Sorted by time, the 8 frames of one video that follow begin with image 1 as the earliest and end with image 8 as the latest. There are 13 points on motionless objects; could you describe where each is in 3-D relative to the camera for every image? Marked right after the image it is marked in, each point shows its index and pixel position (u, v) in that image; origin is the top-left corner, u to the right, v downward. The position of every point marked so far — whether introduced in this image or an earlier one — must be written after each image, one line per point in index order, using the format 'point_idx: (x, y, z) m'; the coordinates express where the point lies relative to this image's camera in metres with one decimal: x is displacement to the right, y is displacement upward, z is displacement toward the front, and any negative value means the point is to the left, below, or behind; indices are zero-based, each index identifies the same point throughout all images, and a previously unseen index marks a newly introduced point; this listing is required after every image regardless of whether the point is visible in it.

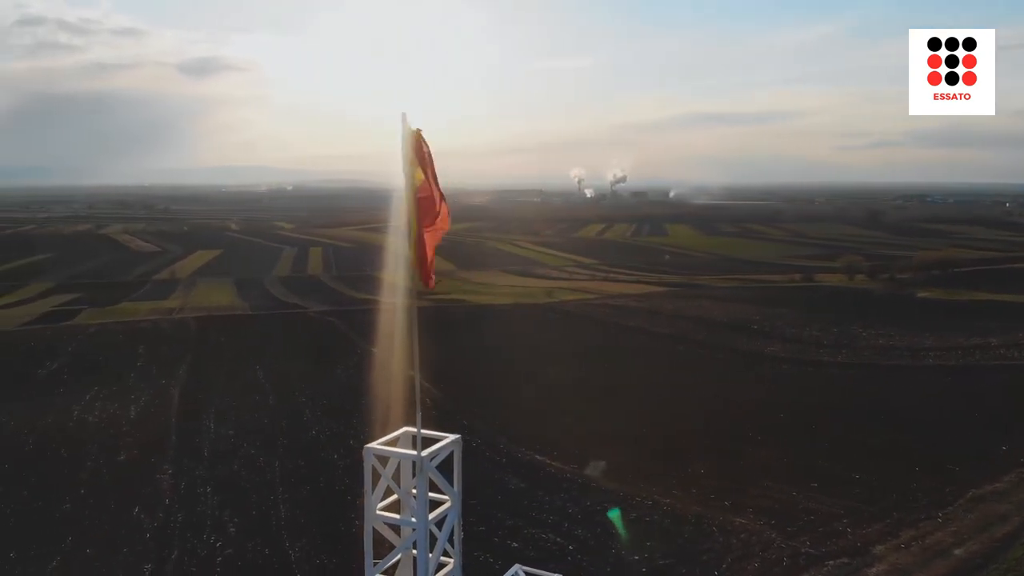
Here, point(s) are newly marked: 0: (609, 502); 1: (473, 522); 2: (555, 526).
0: (+1.6, -3.7, +14.4) m
1: (-0.7, -3.9, +13.8) m
2: (+0.6, -3.9, +13.5) m
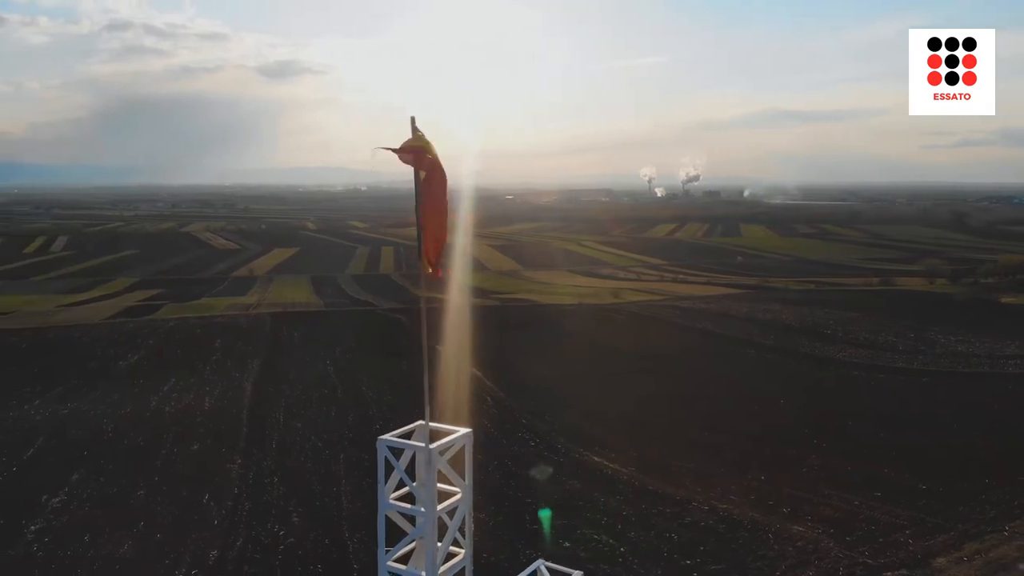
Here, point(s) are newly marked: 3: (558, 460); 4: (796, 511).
0: (+2.5, -3.7, +14.2) m
1: (+0.2, -3.9, +13.9) m
2: (+1.4, -3.9, +13.5) m
3: (+1.0, -3.6, +17.2) m
4: (+4.7, -3.7, +13.9) m
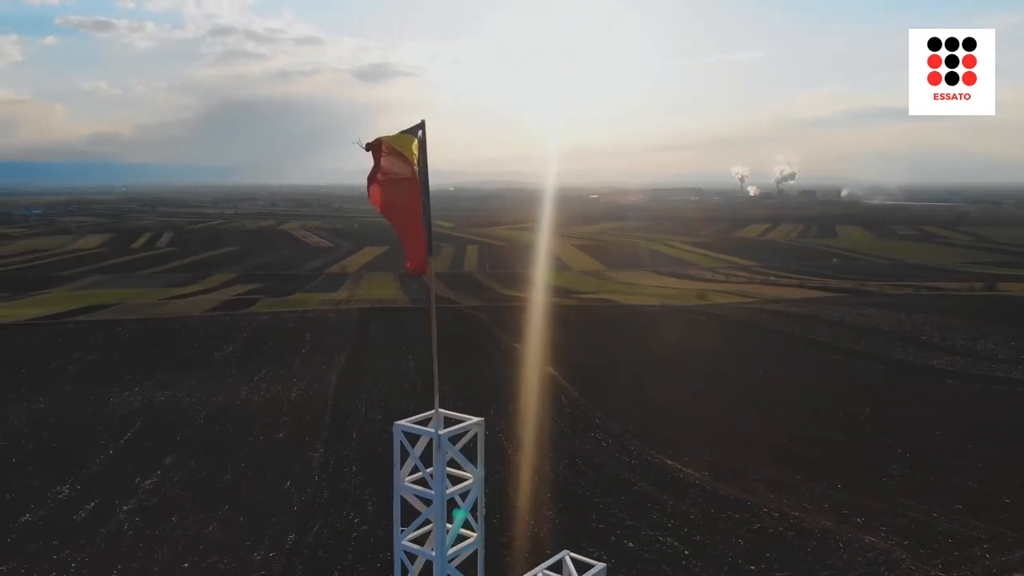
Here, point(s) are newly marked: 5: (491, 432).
0: (+3.7, -3.7, +14.0) m
1: (+1.3, -3.9, +13.9) m
2: (+2.5, -3.9, +13.4) m
3: (+2.4, -3.6, +17.2) m
4: (+5.8, -3.7, +13.4) m
5: (-0.4, -3.5, +19.7) m
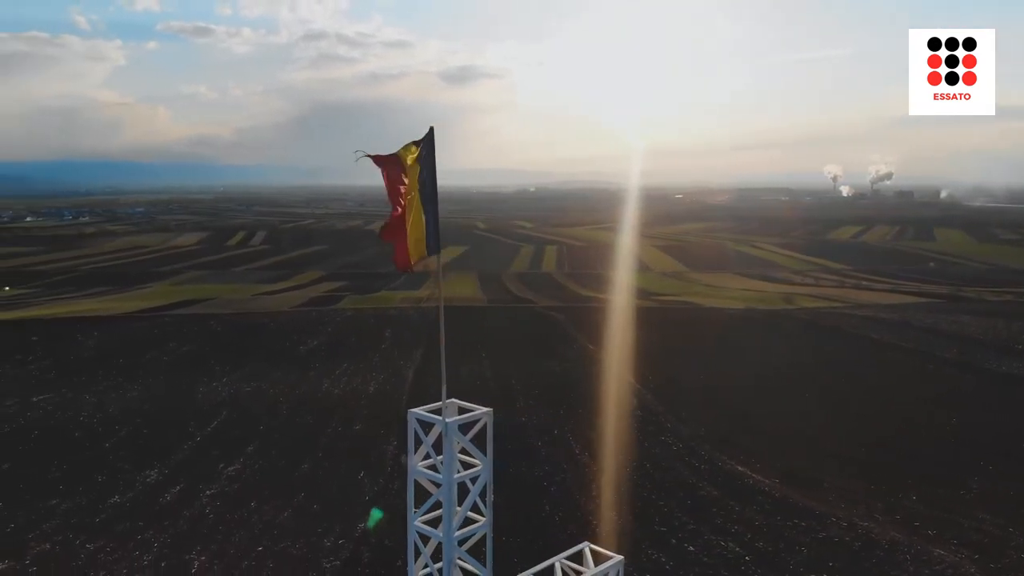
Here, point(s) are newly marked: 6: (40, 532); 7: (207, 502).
0: (+4.8, -3.8, +13.8) m
1: (+2.4, -3.9, +13.9) m
2: (+3.5, -3.9, +13.2) m
3: (+3.8, -3.6, +17.0) m
4: (+6.8, -3.8, +13.0) m
5: (+1.2, -3.5, +19.9) m
6: (-8.2, -4.2, +14.5) m
7: (-5.8, -4.1, +16.0) m
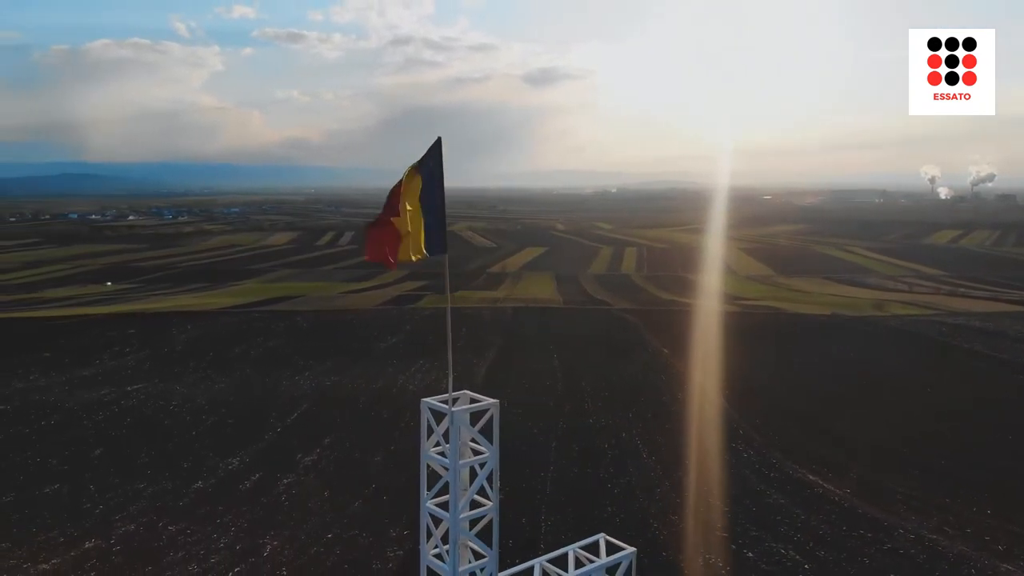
0: (+5.8, -3.9, +13.5) m
1: (+3.4, -4.0, +13.8) m
2: (+4.5, -4.0, +13.0) m
3: (+5.1, -3.7, +16.8) m
4: (+7.7, -3.9, +12.5) m
5: (+2.8, -3.6, +19.8) m
6: (-7.1, -4.1, +15.4) m
7: (-4.6, -4.0, +16.7) m
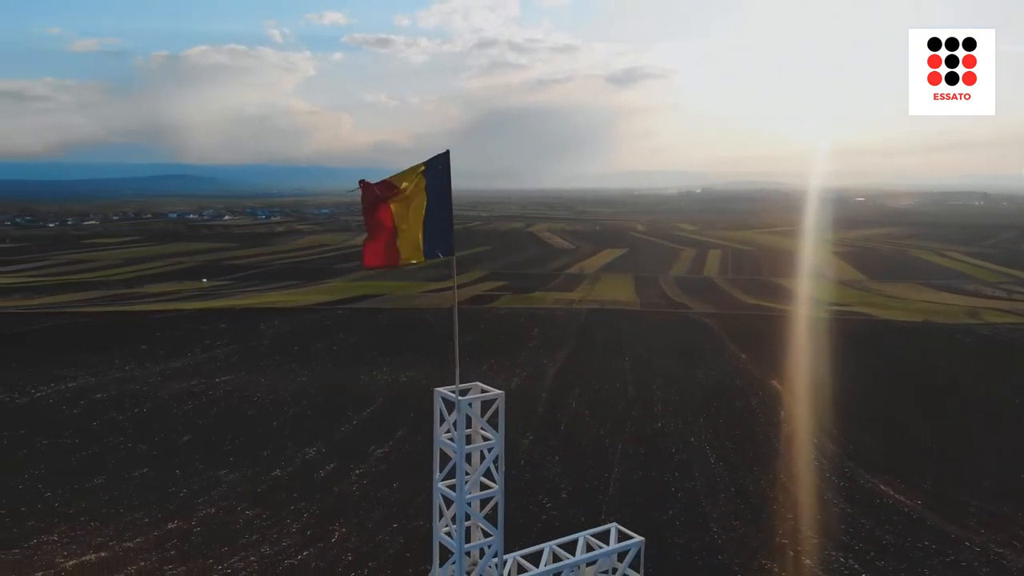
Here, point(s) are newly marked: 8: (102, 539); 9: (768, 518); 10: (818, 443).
0: (+6.7, -4.0, +13.1) m
1: (+4.4, -4.0, +13.7) m
2: (+5.4, -4.1, +12.8) m
3: (+6.4, -3.8, +16.5) m
4: (+8.5, -4.1, +11.9) m
5: (+4.4, -3.6, +19.7) m
6: (-5.9, -4.1, +16.3) m
7: (-3.3, -4.0, +17.3) m
8: (-6.9, -4.2, +14.1) m
9: (+4.5, -4.0, +14.4) m
10: (+7.1, -3.6, +19.5) m
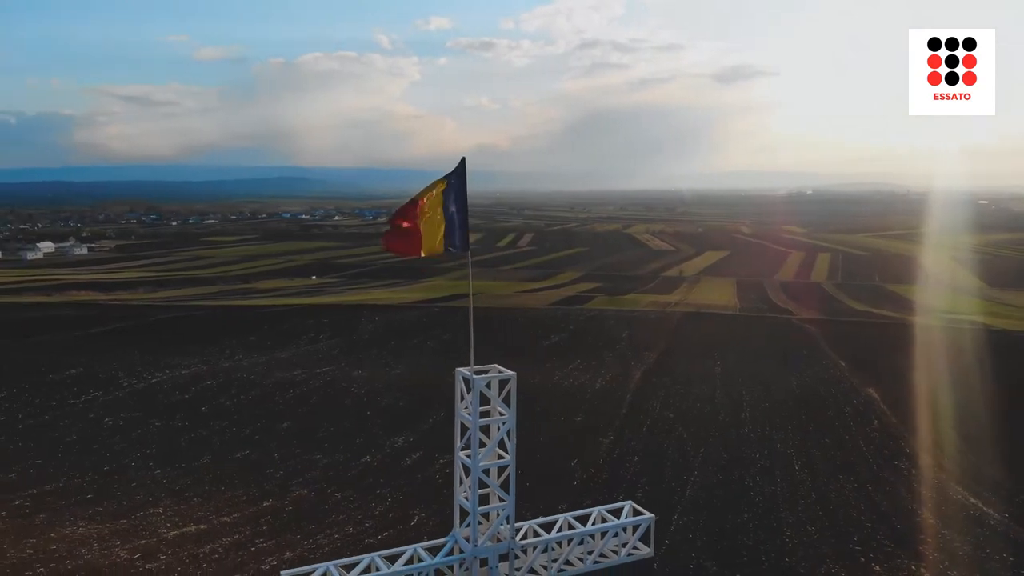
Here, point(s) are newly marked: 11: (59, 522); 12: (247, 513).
0: (+7.8, -4.1, +12.6) m
1: (+5.5, -4.1, +13.4) m
2: (+6.4, -4.1, +12.4) m
3: (+7.9, -3.9, +15.9) m
4: (+9.4, -4.2, +11.2) m
5: (+6.3, -3.7, +19.4) m
6: (-4.4, -4.0, +17.2) m
7: (-1.6, -3.9, +17.9) m
8: (-5.6, -4.1, +15.2) m
9: (+5.7, -4.0, +14.1) m
10: (+8.9, -3.7, +18.9) m
11: (-8.1, -4.1, +14.8) m
12: (-4.8, -4.1, +15.2) m
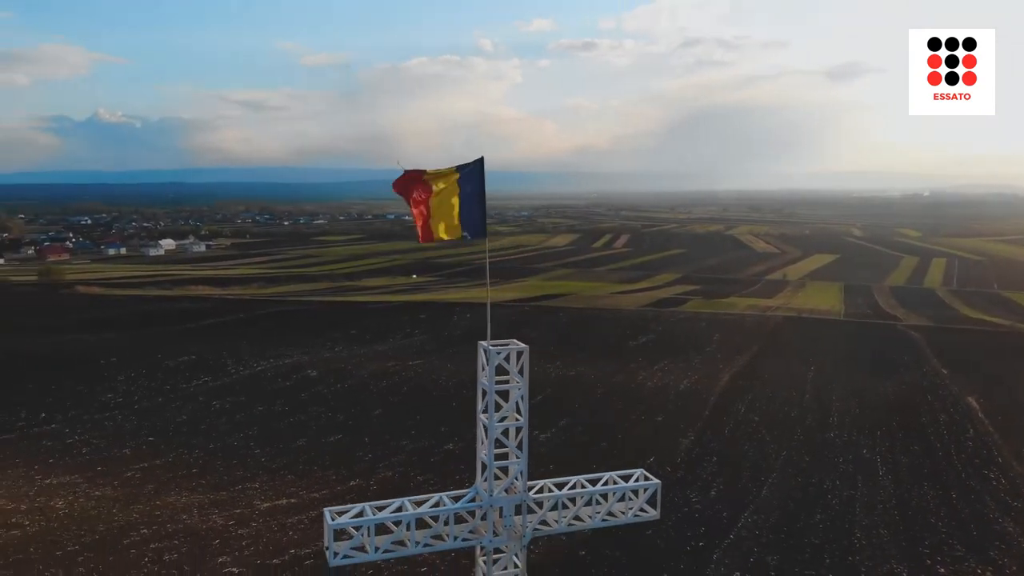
0: (+8.8, -4.1, +12.0) m
1: (+6.7, -4.1, +13.1) m
2: (+7.4, -4.2, +12.0) m
3: (+9.3, -4.0, +15.4) m
4: (+10.3, -4.3, +10.5) m
5: (+8.1, -3.7, +19.0) m
6: (-2.7, -3.8, +18.0) m
7: (+0.1, -3.9, +18.5) m
8: (-4.2, -3.9, +16.2) m
9: (+6.9, -4.1, +13.8) m
10: (+10.7, -3.8, +18.2) m
11: (-6.7, -3.9, +16.1) m
12: (-3.4, -4.0, +16.1) m
